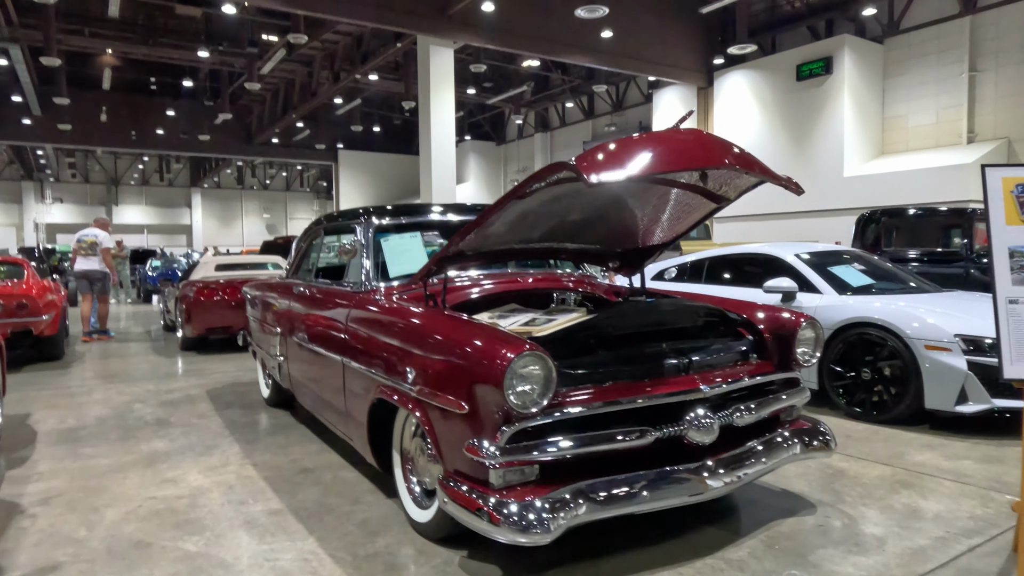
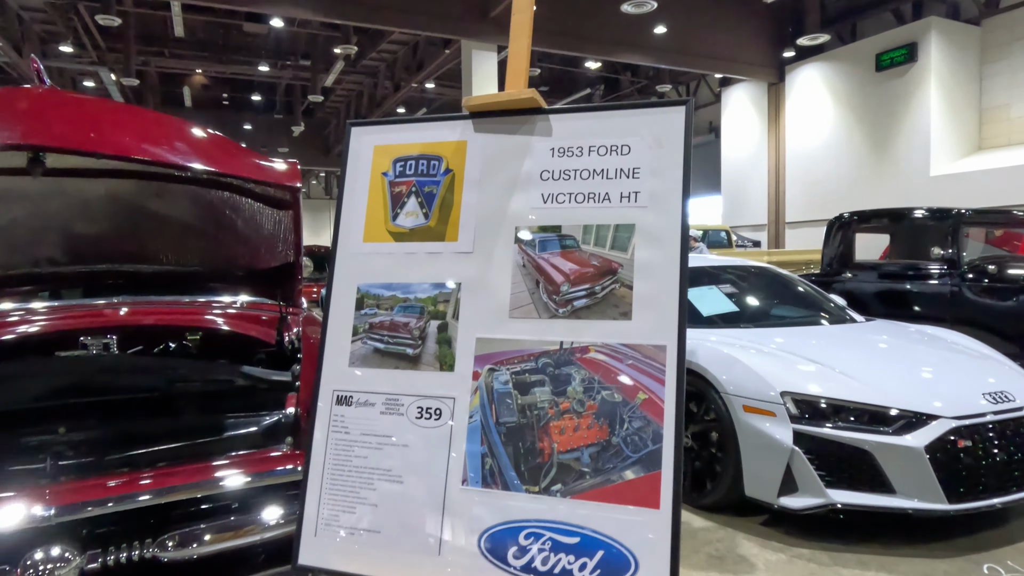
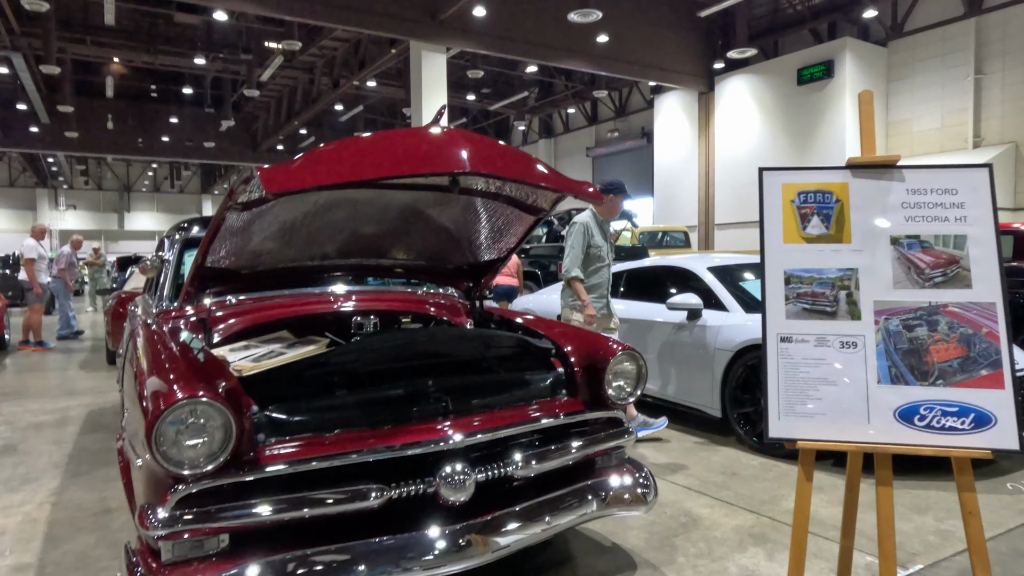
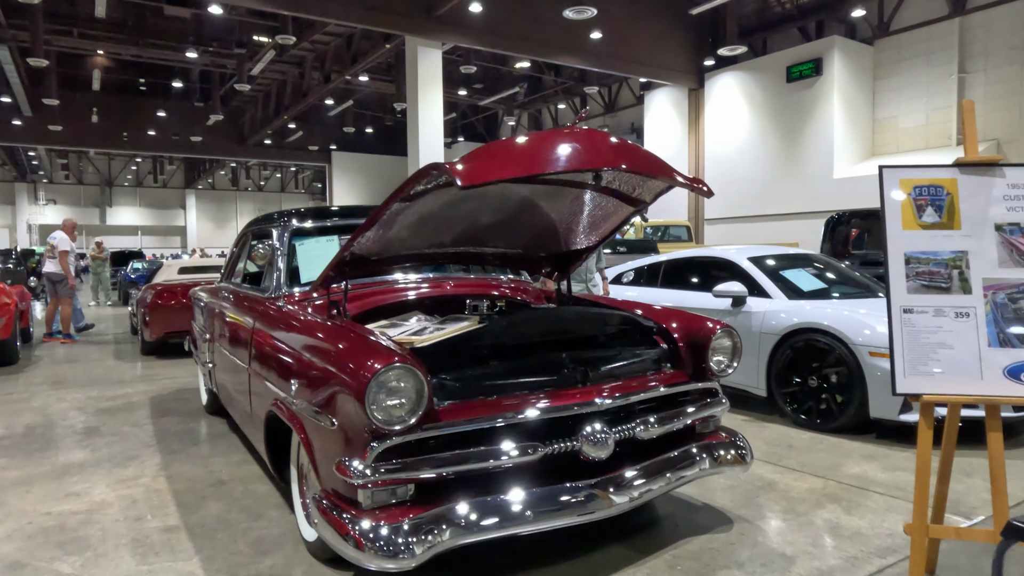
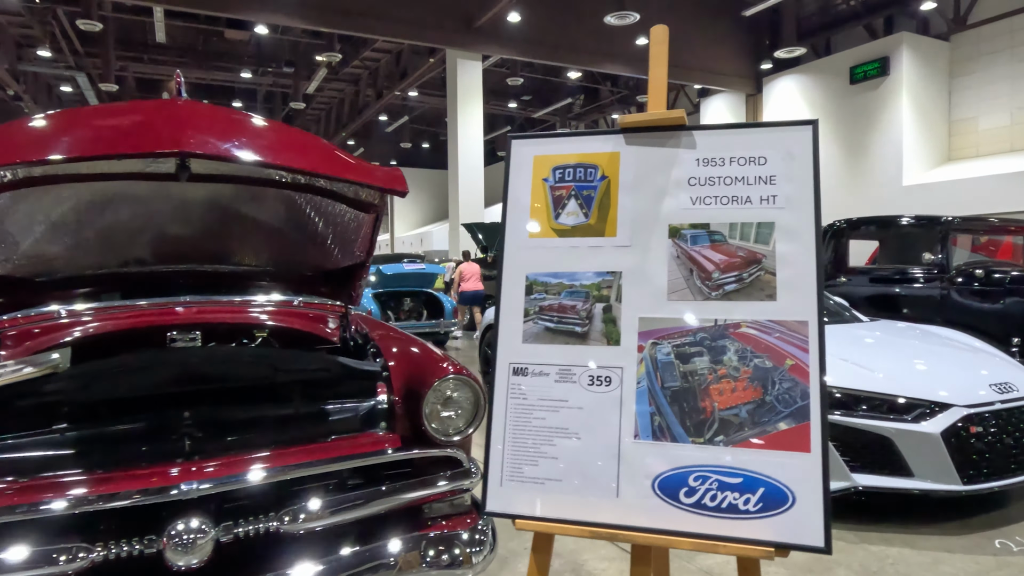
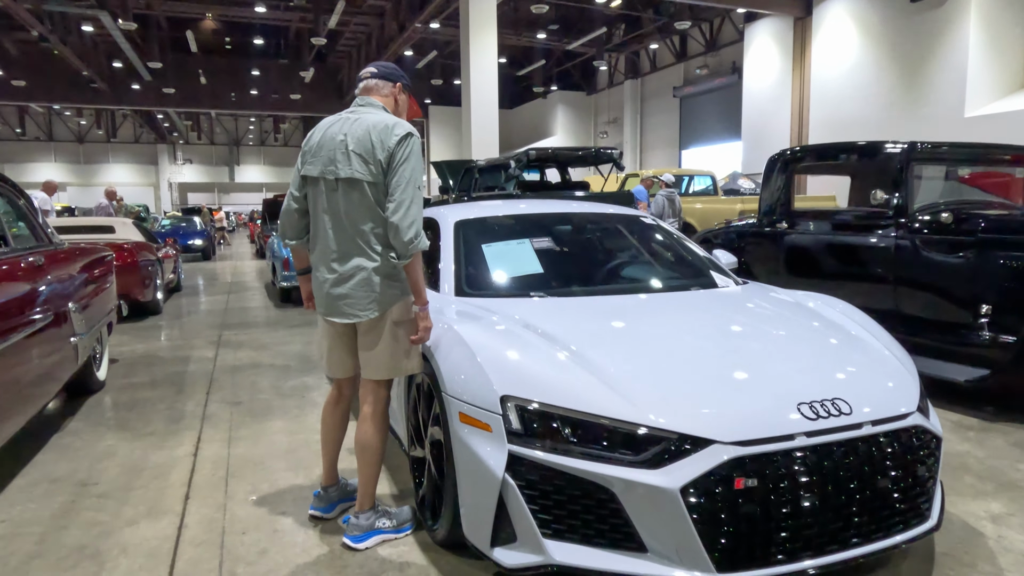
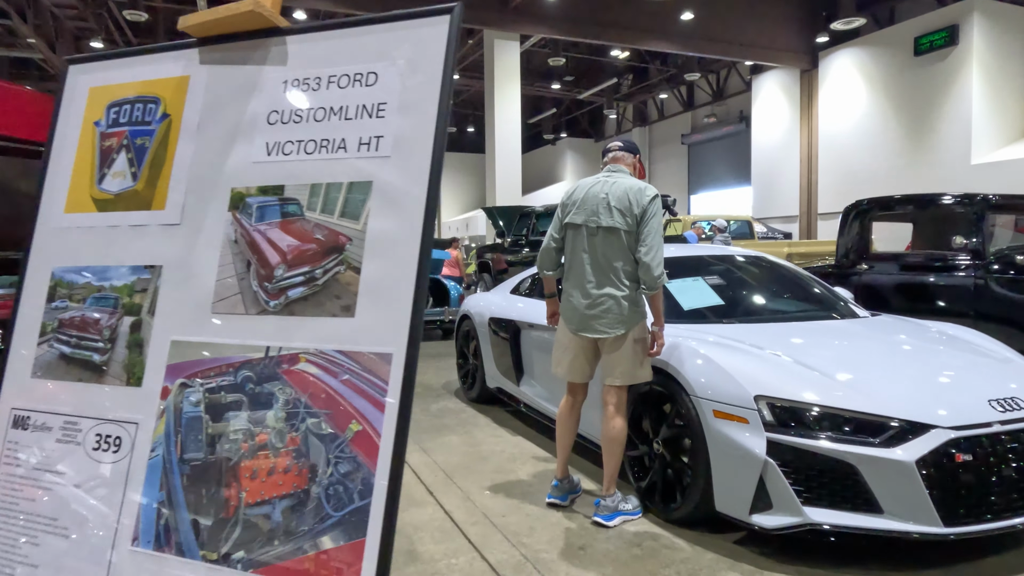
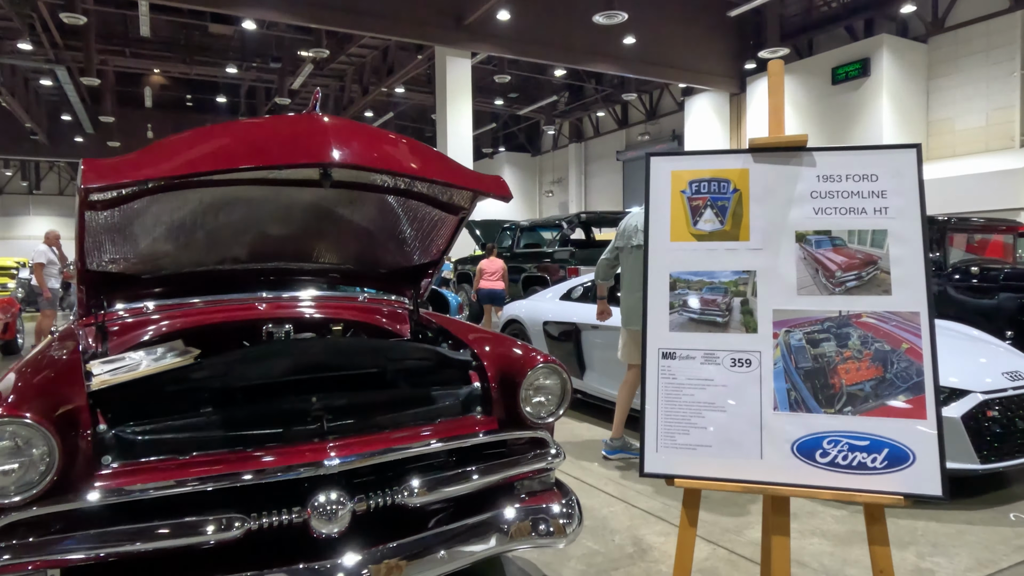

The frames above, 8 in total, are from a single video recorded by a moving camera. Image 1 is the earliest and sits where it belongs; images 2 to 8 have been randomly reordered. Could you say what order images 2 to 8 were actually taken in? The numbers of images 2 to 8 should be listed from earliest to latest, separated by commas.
4, 3, 8, 5, 2, 7, 6
